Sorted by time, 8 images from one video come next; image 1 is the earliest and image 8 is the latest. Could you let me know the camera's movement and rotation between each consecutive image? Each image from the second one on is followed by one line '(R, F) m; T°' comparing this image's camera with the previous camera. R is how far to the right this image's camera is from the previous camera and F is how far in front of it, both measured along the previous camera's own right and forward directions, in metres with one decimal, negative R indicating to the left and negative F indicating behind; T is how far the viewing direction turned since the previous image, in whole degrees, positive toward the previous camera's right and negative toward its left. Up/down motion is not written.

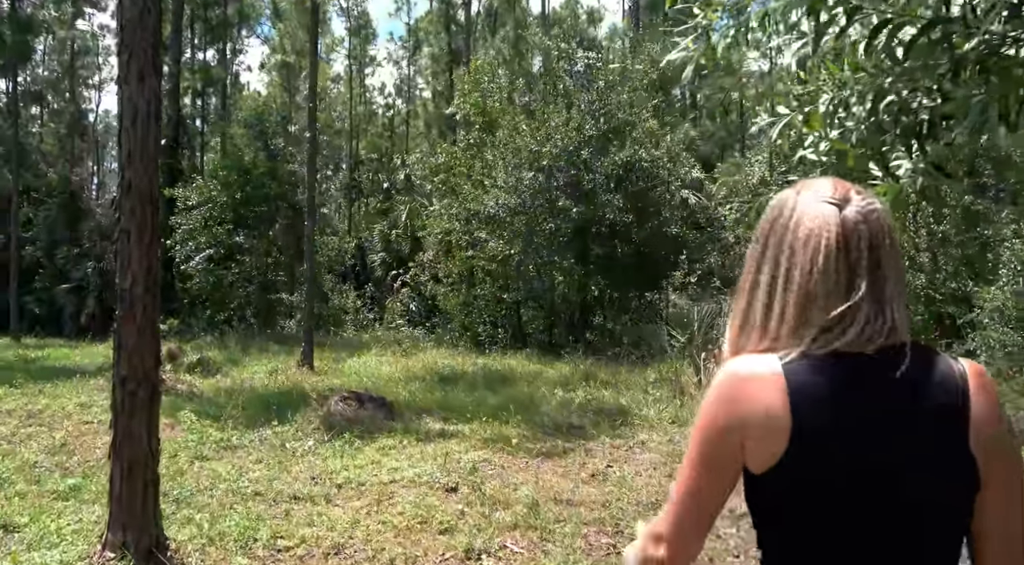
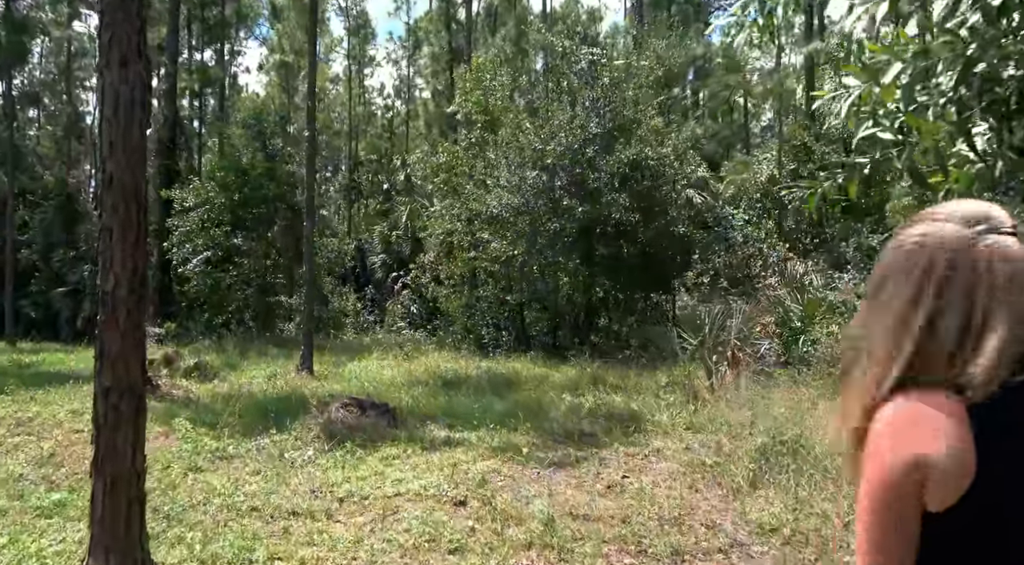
(-0.1, +0.3) m; 0°
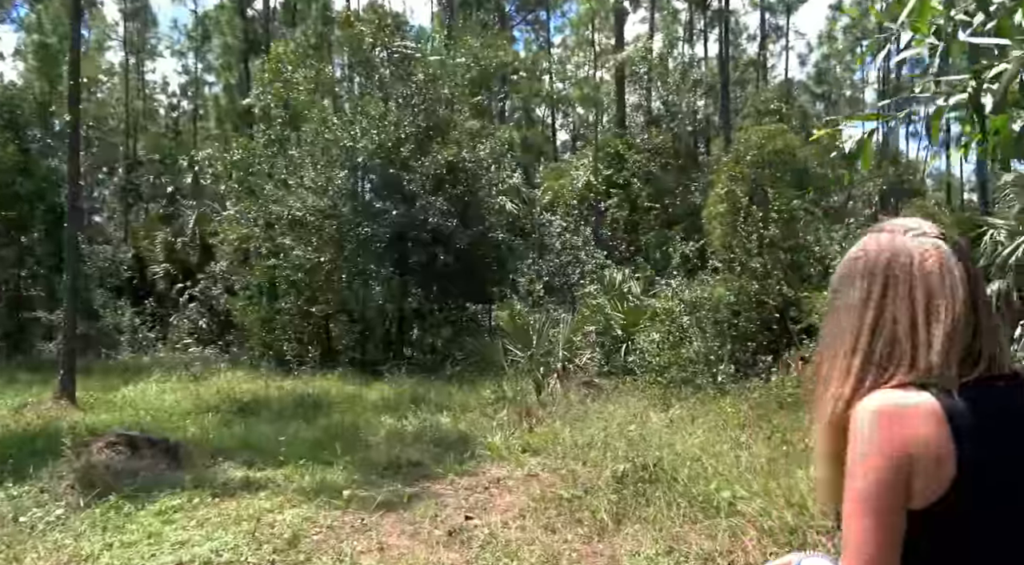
(-0.1, +0.9) m; +13°
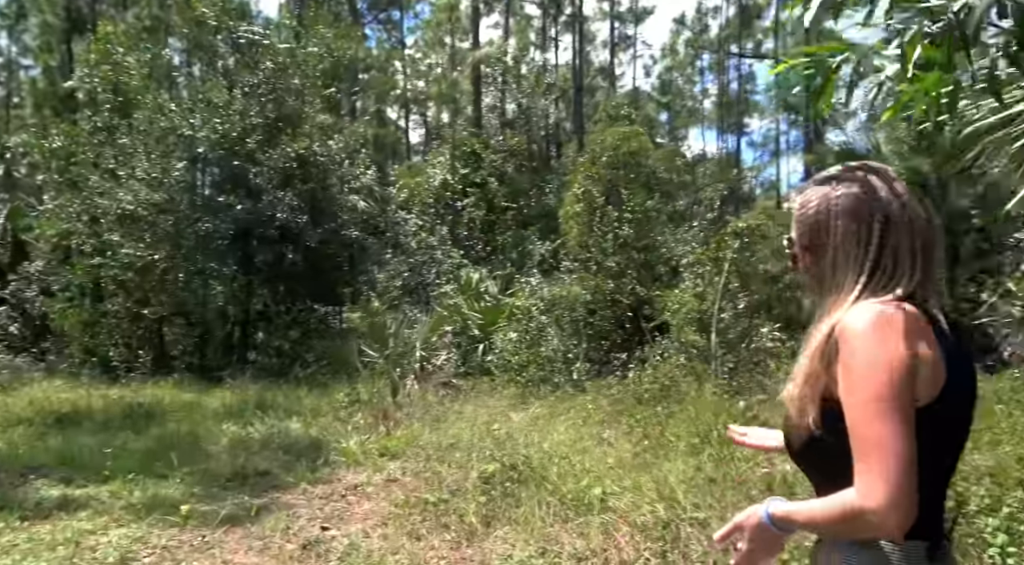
(-0.1, +0.3) m; +10°
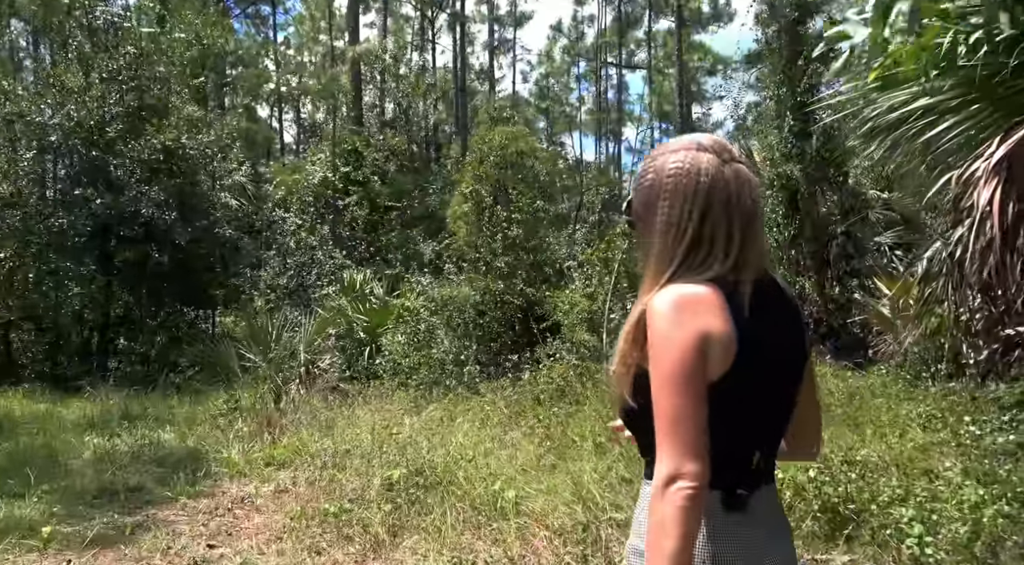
(-0.2, +0.2) m; +8°
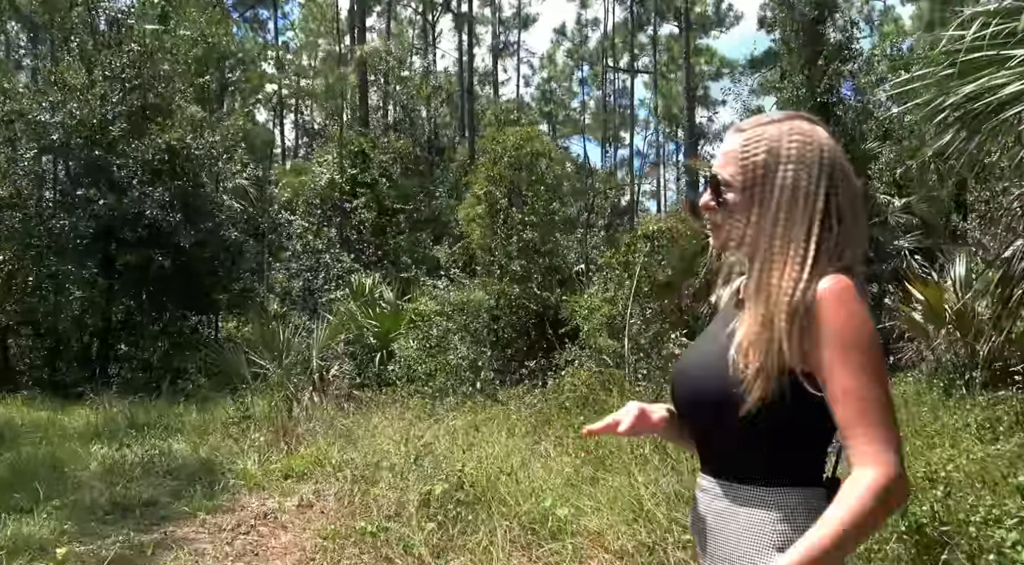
(-0.2, +0.3) m; 0°
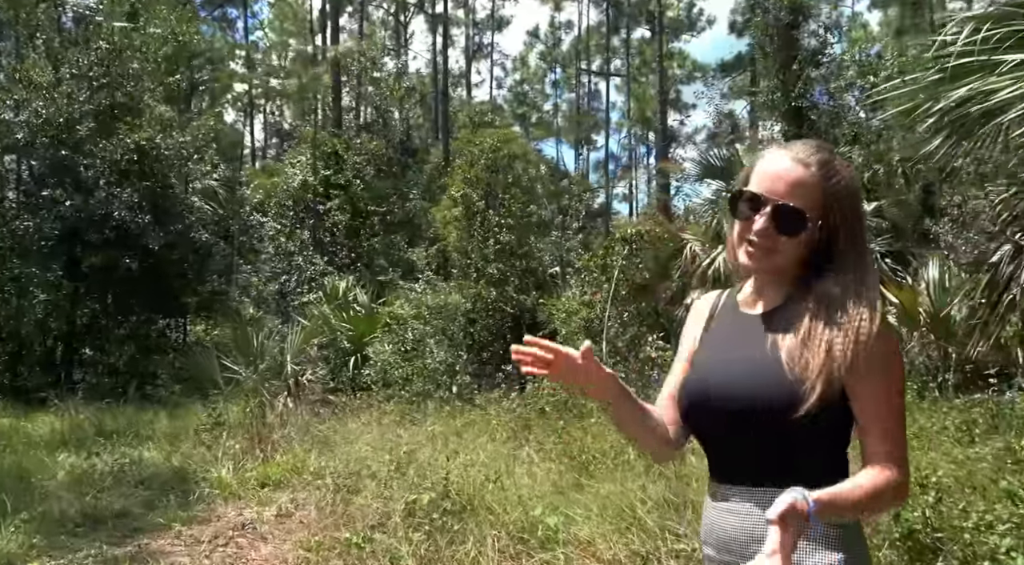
(-0.1, +0.1) m; +2°
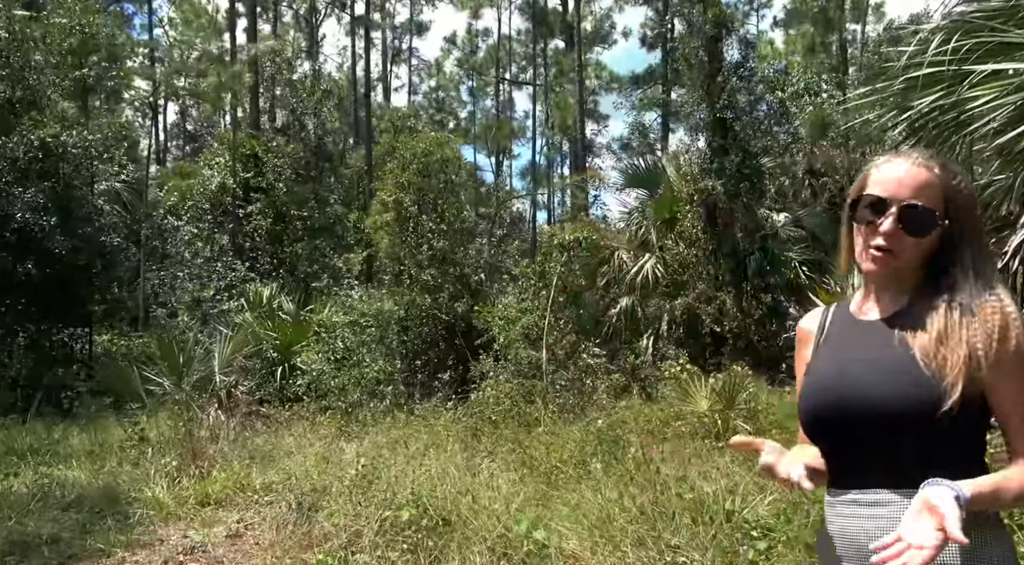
(-0.3, +0.2) m; +6°
